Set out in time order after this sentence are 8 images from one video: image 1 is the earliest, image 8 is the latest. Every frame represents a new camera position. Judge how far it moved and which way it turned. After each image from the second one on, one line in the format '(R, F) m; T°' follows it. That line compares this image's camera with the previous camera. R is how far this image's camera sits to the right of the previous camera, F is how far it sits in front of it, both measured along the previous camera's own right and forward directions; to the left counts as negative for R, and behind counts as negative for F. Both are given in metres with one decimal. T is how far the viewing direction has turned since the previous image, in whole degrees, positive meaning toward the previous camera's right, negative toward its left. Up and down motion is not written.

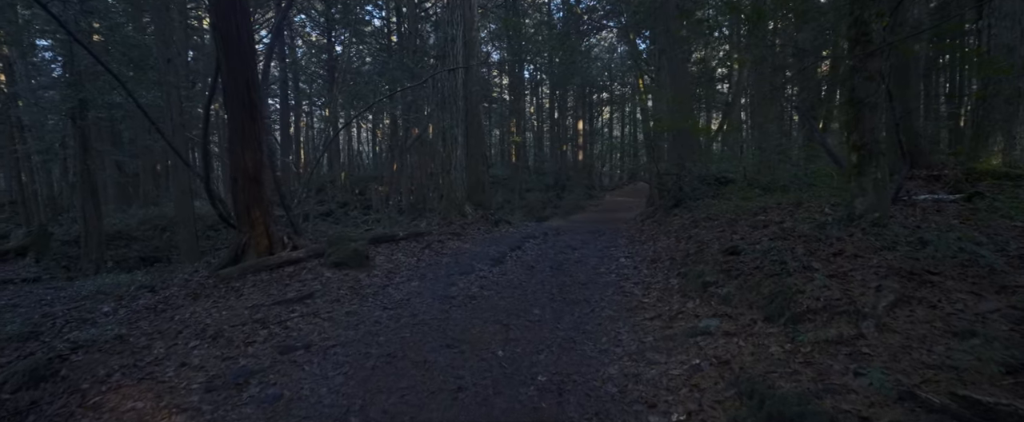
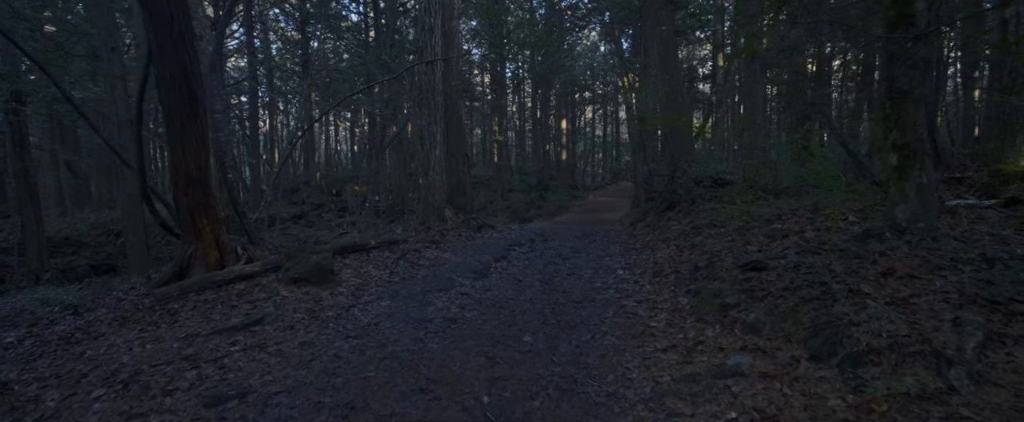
(-0.1, +1.1) m; +2°
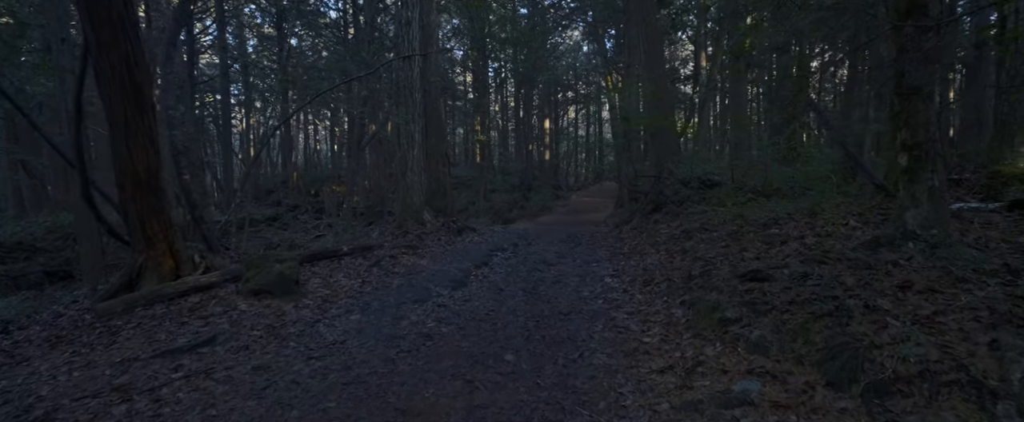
(0.0, +0.6) m; +2°
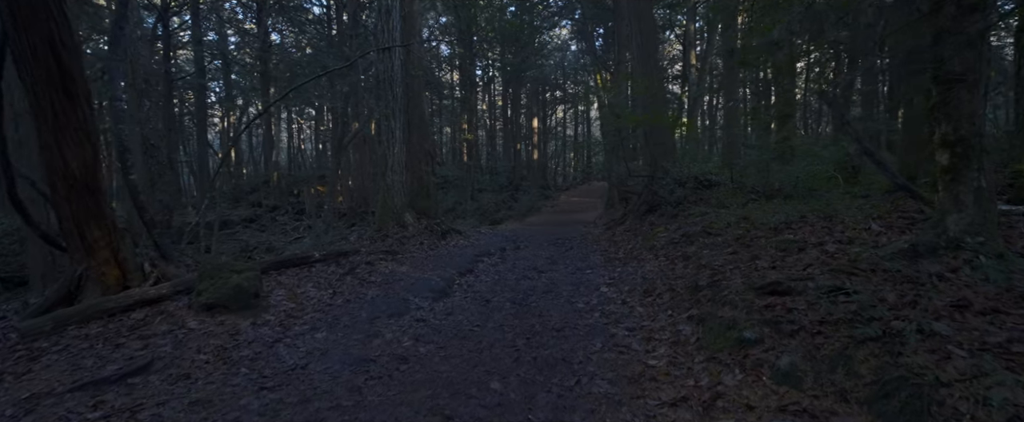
(0.0, +0.7) m; +1°
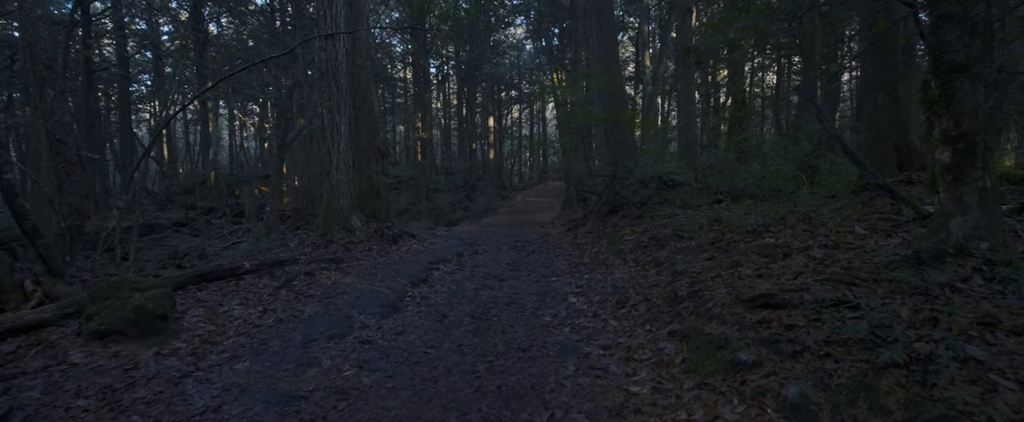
(0.0, +0.7) m; +5°
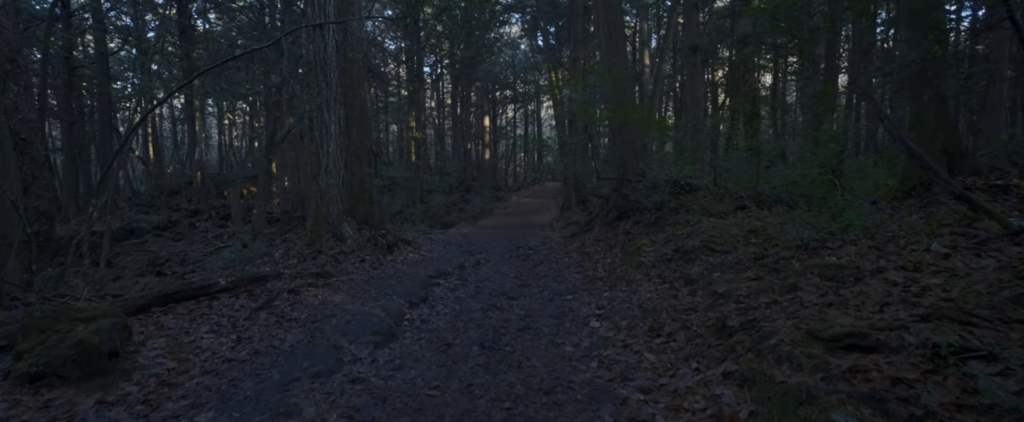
(-0.2, +0.9) m; +1°
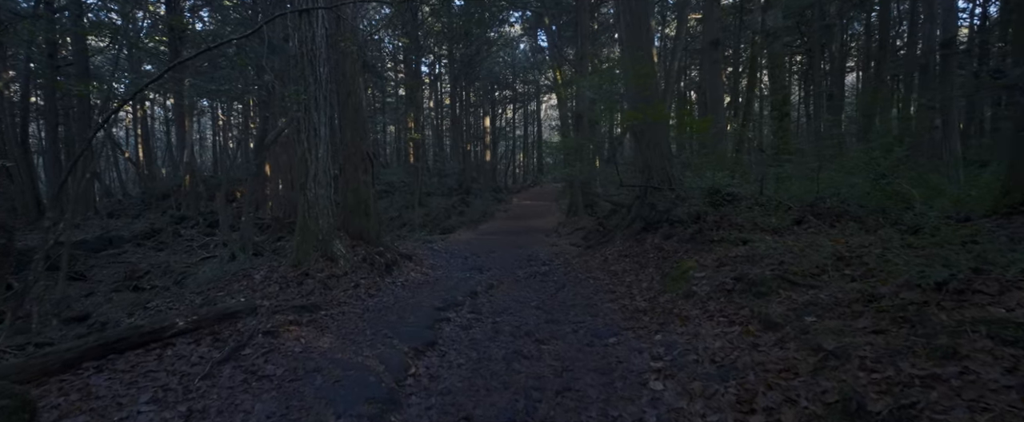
(-0.3, +1.4) m; 0°
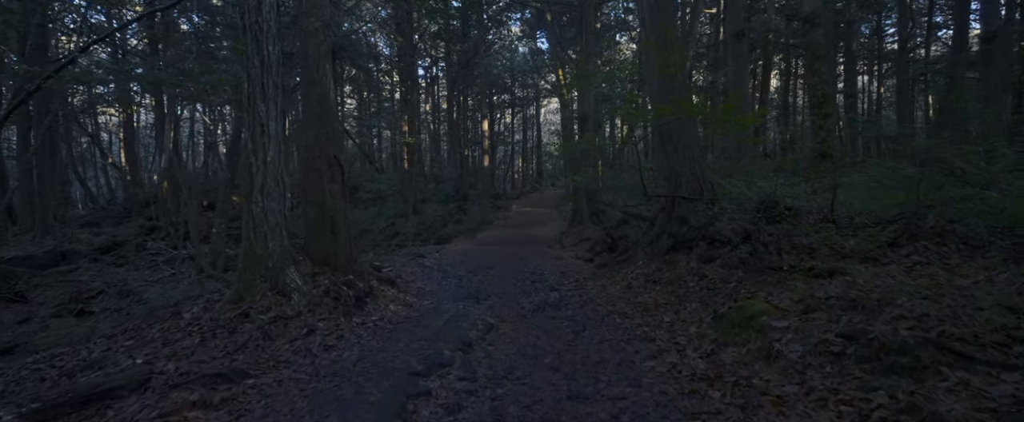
(-0.1, +2.0) m; 0°
